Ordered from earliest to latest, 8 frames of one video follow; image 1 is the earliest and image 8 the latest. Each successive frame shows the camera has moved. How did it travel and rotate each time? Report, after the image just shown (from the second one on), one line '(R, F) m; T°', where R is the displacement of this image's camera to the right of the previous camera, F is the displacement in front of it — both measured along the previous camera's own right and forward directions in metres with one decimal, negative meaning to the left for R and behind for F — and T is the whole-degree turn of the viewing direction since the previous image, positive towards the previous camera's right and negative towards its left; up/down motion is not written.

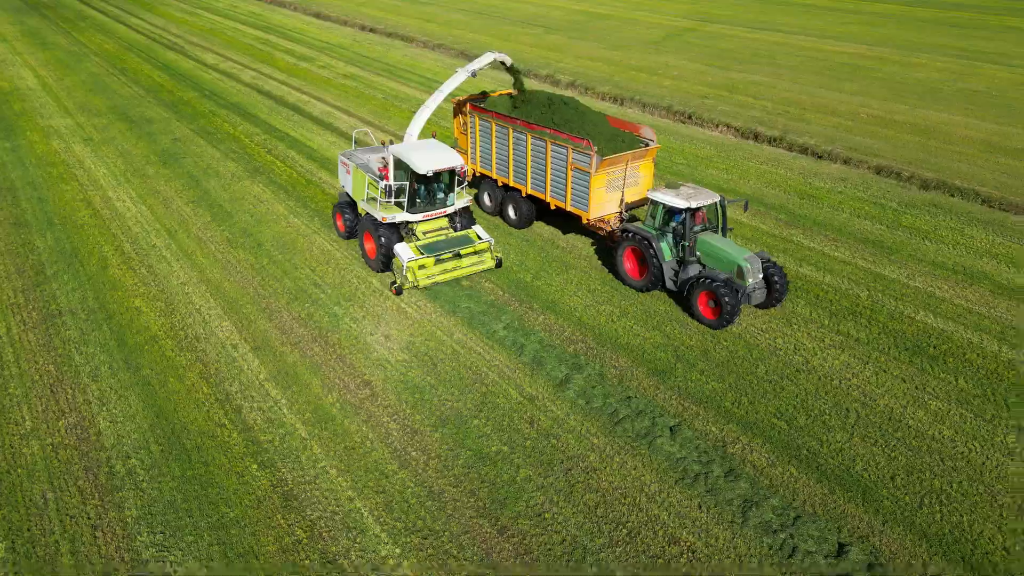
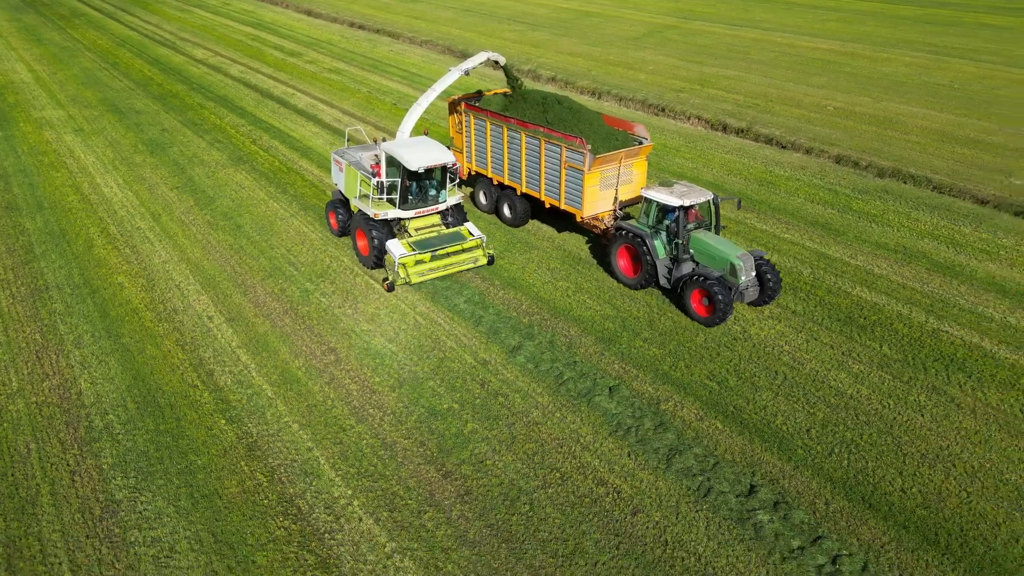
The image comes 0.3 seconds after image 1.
(+0.7, -0.8) m; 0°
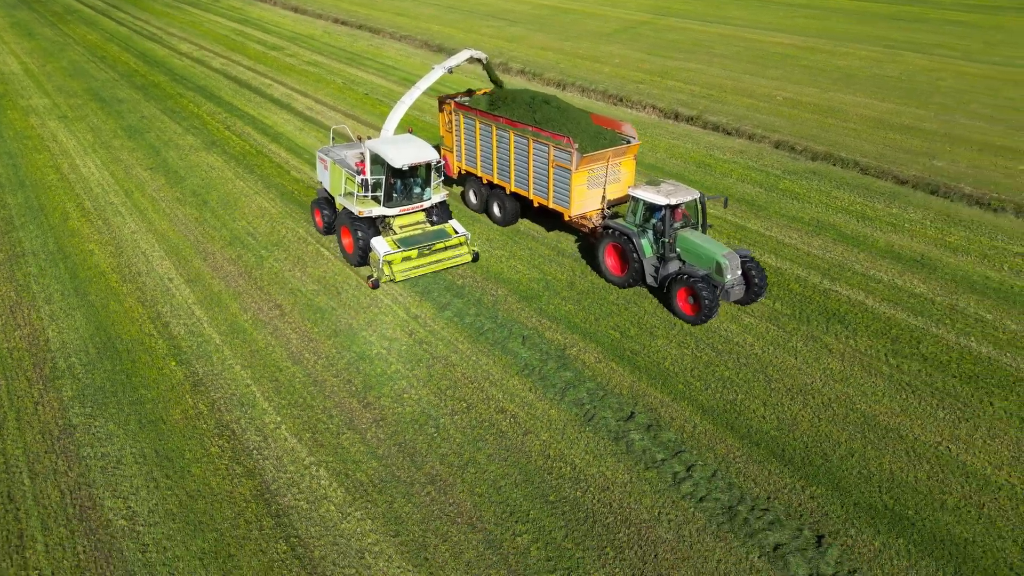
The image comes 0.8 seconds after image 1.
(+1.2, -1.2) m; 0°
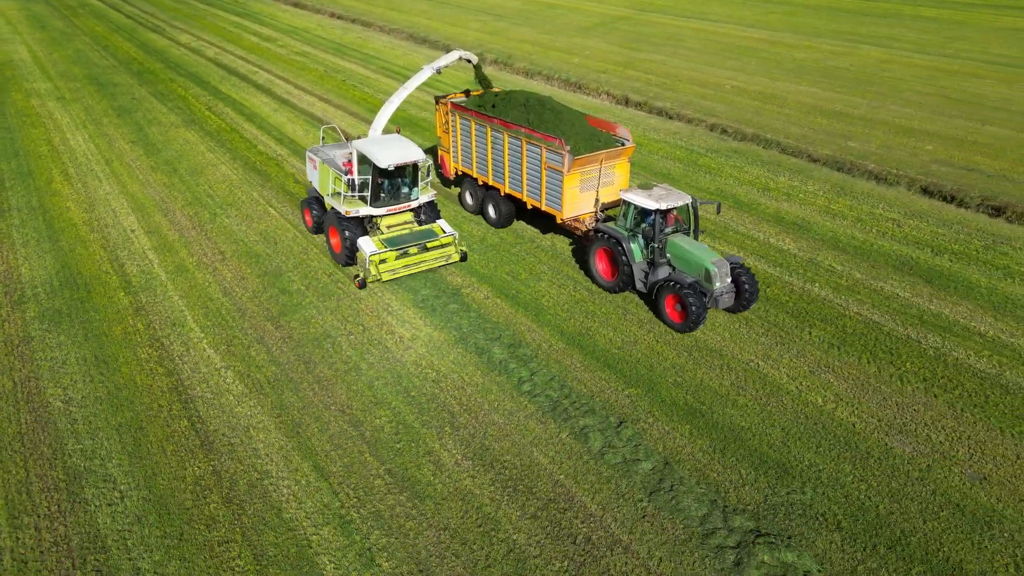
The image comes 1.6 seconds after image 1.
(+2.1, -1.8) m; -1°
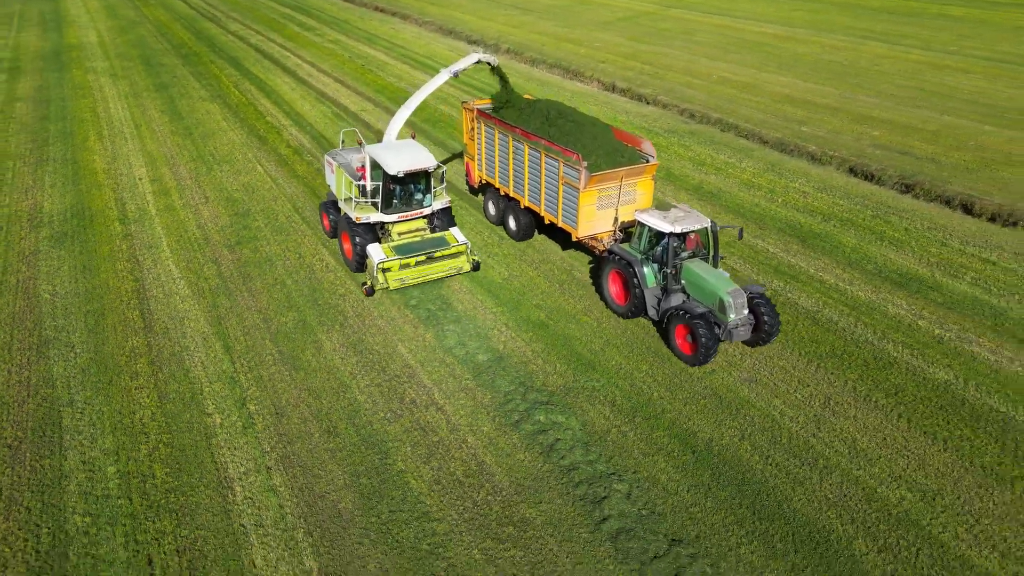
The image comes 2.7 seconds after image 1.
(+3.0, -2.1) m; -5°
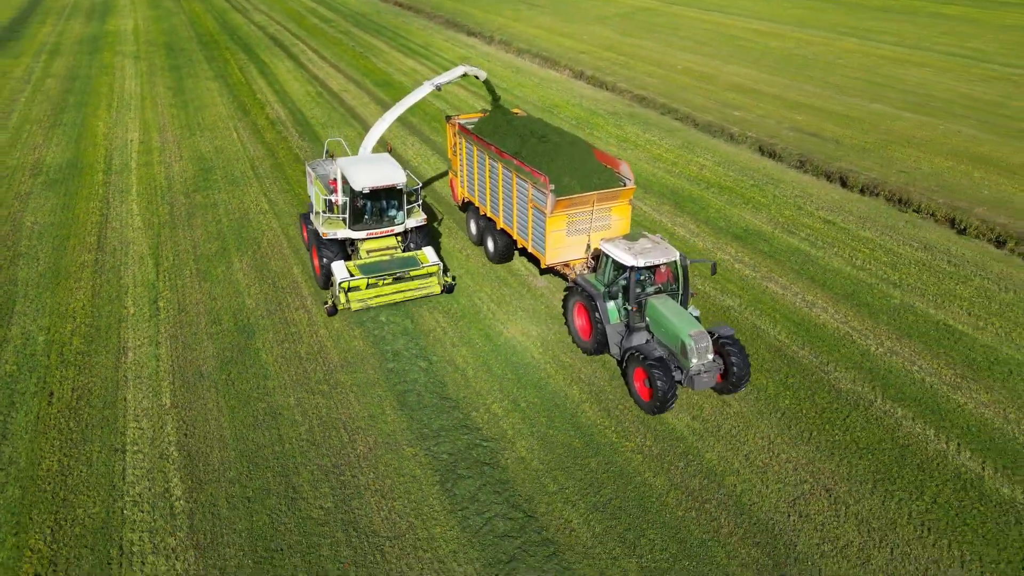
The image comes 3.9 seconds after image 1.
(+3.3, -2.3) m; -4°
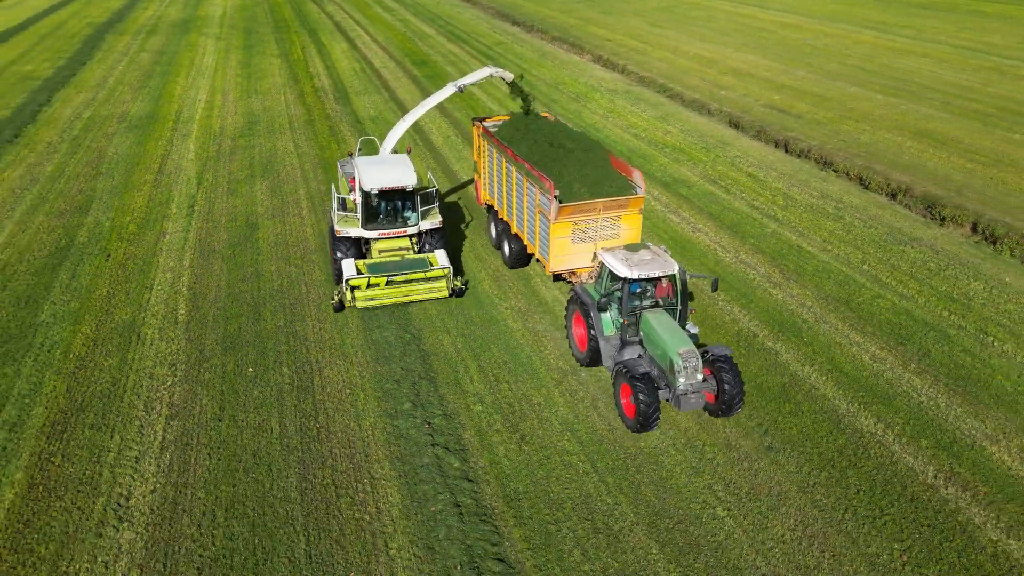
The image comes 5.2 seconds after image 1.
(+2.9, -3.2) m; -6°
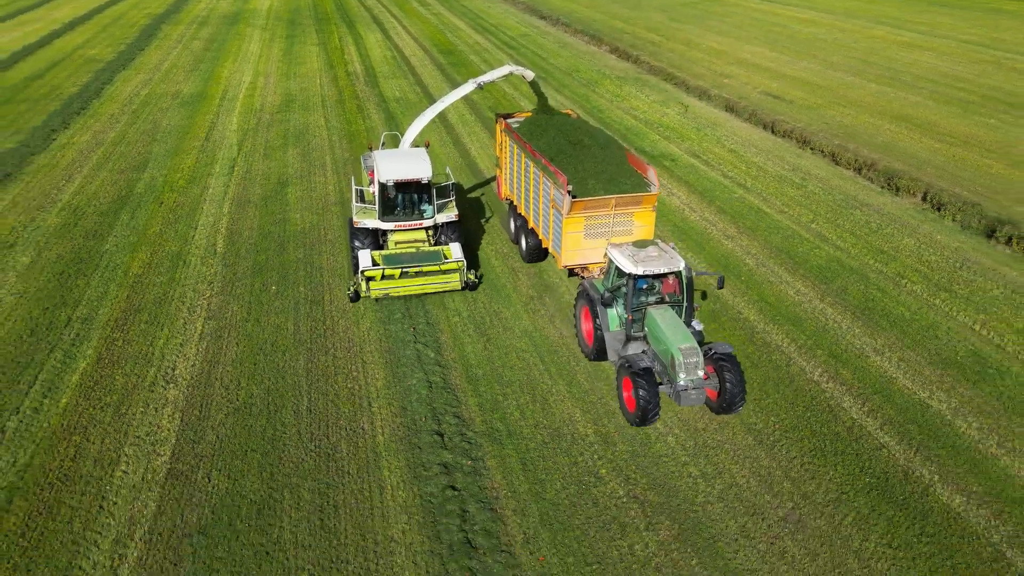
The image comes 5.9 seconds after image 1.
(+1.1, -2.1) m; -3°
